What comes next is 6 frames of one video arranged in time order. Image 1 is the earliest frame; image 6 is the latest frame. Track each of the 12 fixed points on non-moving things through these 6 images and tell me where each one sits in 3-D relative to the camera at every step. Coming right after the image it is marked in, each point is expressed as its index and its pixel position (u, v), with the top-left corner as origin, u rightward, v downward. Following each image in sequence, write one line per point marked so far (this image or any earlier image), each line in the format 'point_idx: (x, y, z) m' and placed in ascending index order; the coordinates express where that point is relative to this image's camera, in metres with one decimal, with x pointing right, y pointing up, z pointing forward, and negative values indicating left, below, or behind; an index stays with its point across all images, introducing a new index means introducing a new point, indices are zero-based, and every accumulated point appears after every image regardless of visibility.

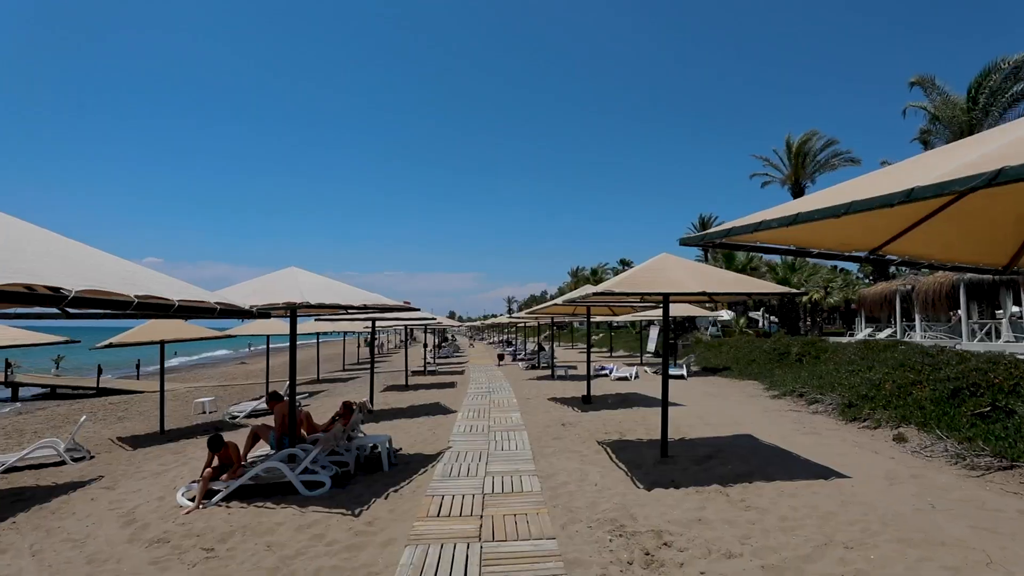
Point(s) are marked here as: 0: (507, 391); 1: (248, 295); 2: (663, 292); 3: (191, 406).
0: (-0.1, -2.5, +13.5) m
1: (-3.0, -0.1, +6.1) m
2: (+1.6, 0.0, +5.9) m
3: (-8.9, -3.3, +15.3) m
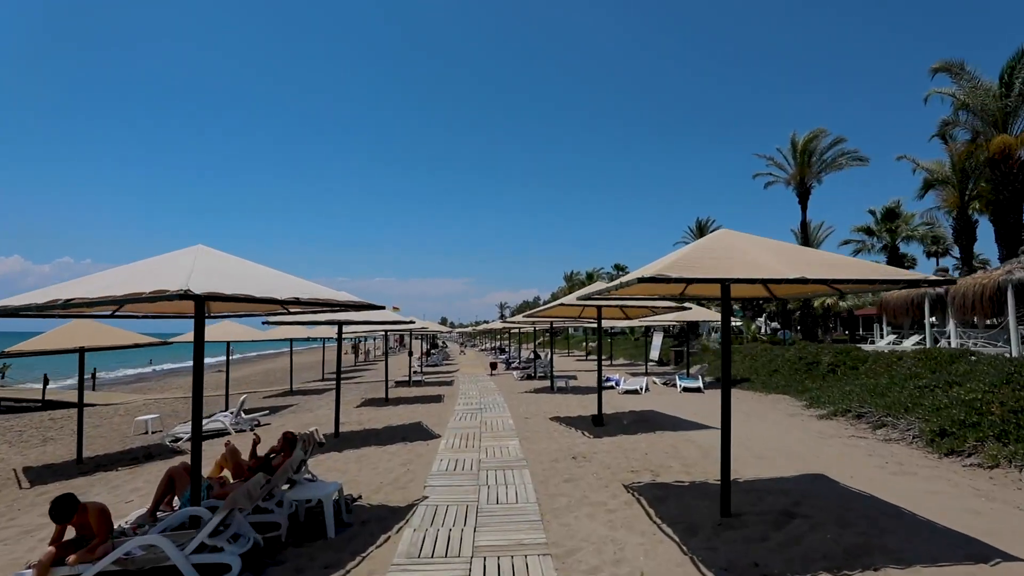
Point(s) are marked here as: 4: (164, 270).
0: (-0.2, -2.5, +11.6) m
1: (-3.0, 0.0, +4.2) m
2: (+1.6, +0.1, +4.0) m
3: (-9.1, -3.3, +13.2) m
4: (-2.7, +0.1, +4.3) m
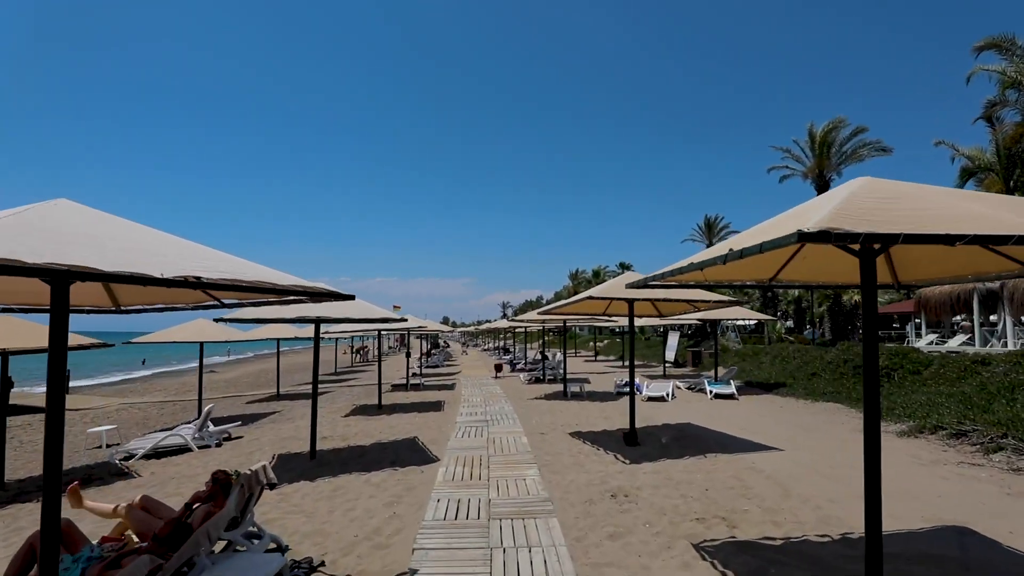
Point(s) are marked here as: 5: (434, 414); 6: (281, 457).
0: (0.0, -2.4, +9.9) m
1: (-2.8, +0.2, +2.5) m
2: (+1.8, +0.2, +2.3) m
3: (-8.9, -3.1, +11.5) m
4: (-2.5, +0.3, +2.6) m
5: (-1.7, -2.7, +11.9) m
6: (-3.5, -2.6, +8.3) m
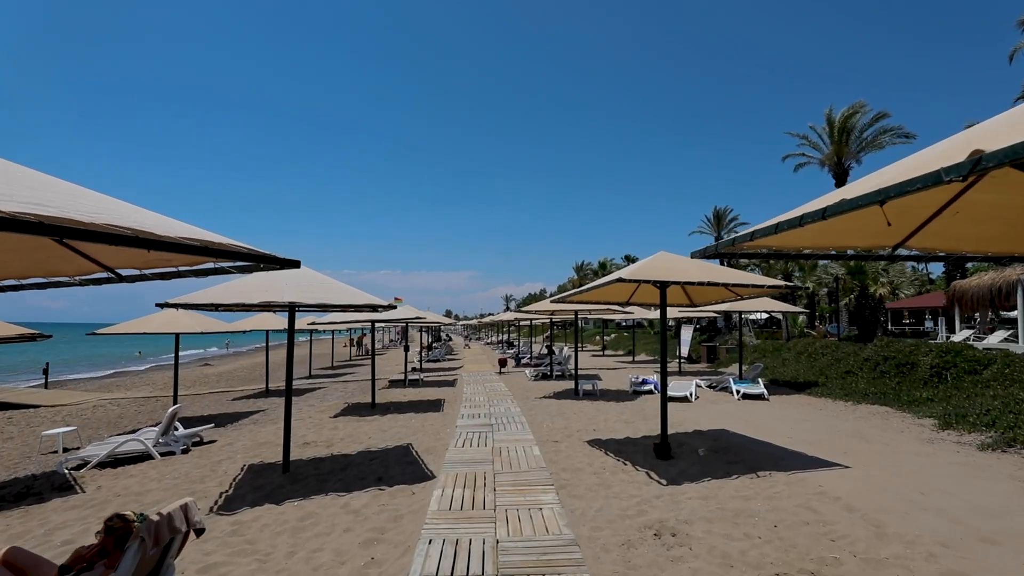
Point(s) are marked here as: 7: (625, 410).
0: (+0.1, -2.2, +8.7) m
1: (-2.7, +0.3, +1.3) m
2: (+1.9, +0.3, +1.0) m
3: (-8.7, -2.9, +10.4) m
4: (-2.4, +0.4, +1.3) m
5: (-1.5, -2.5, +10.7) m
6: (-3.4, -2.3, +7.1) m
7: (+2.1, -2.2, +10.1) m
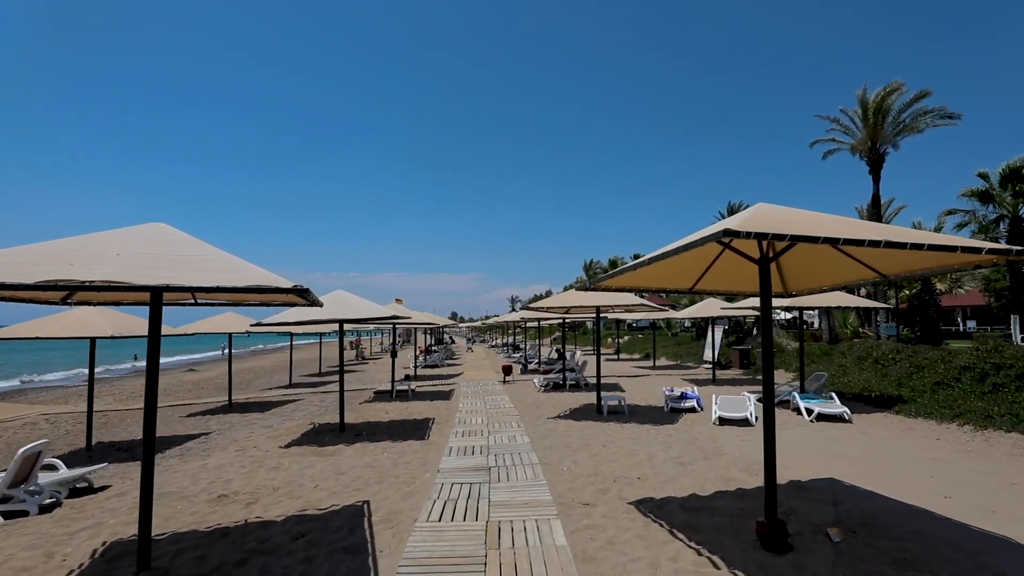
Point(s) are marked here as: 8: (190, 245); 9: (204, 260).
0: (+0.2, -2.0, +6.0) m
1: (-2.7, +0.5, -1.4) m
2: (+1.9, +0.6, -1.6) m
3: (-8.6, -2.7, +7.8) m
4: (-2.4, +0.6, -1.3) m
5: (-1.5, -2.3, +8.1) m
6: (-3.3, -2.2, +4.5) m
7: (+2.1, -2.1, +7.4) m
8: (-2.3, +0.3, +4.0) m
9: (-2.1, +0.2, +3.8) m
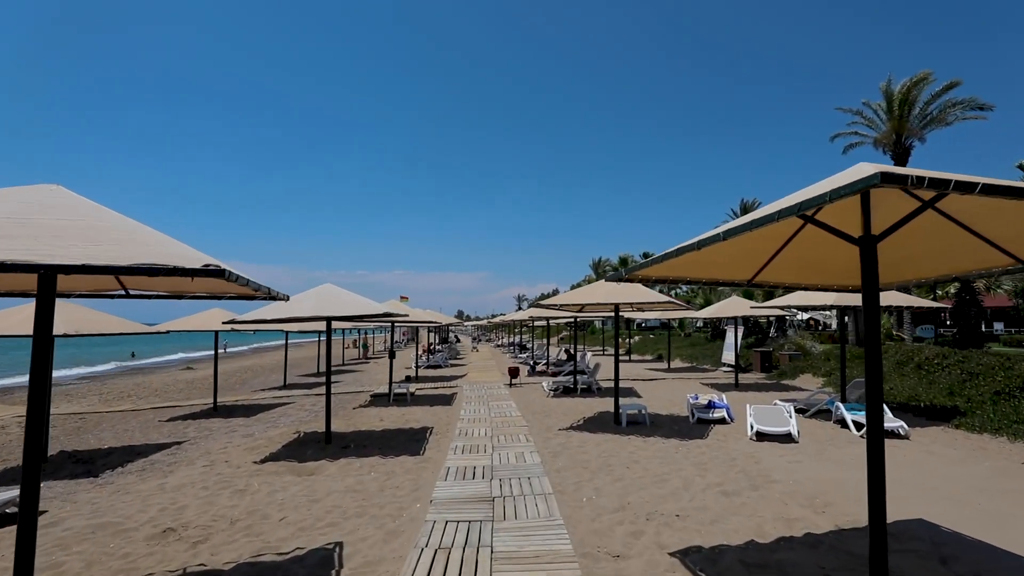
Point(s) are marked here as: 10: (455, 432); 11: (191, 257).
0: (+0.3, -1.9, +4.9) m
1: (-2.7, +0.6, -2.4) m
2: (+1.9, +0.6, -2.8) m
3: (-8.5, -2.6, +6.8) m
4: (-2.4, +0.7, -2.3) m
5: (-1.4, -2.2, +7.0) m
6: (-3.3, -2.1, +3.4) m
7: (+2.2, -2.0, +6.3) m
8: (-2.3, +0.4, +2.9) m
9: (-2.0, +0.3, +2.7) m
10: (-0.9, -2.3, +8.9) m
11: (-1.5, +0.1, +2.6) m
